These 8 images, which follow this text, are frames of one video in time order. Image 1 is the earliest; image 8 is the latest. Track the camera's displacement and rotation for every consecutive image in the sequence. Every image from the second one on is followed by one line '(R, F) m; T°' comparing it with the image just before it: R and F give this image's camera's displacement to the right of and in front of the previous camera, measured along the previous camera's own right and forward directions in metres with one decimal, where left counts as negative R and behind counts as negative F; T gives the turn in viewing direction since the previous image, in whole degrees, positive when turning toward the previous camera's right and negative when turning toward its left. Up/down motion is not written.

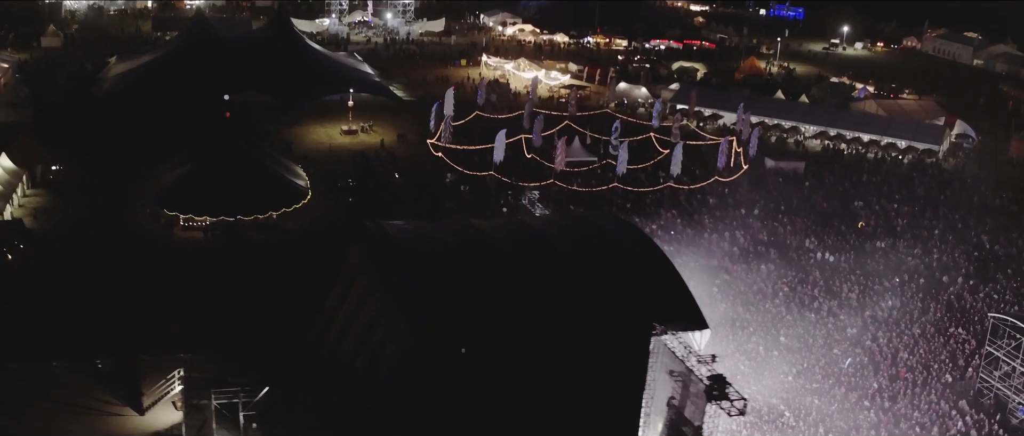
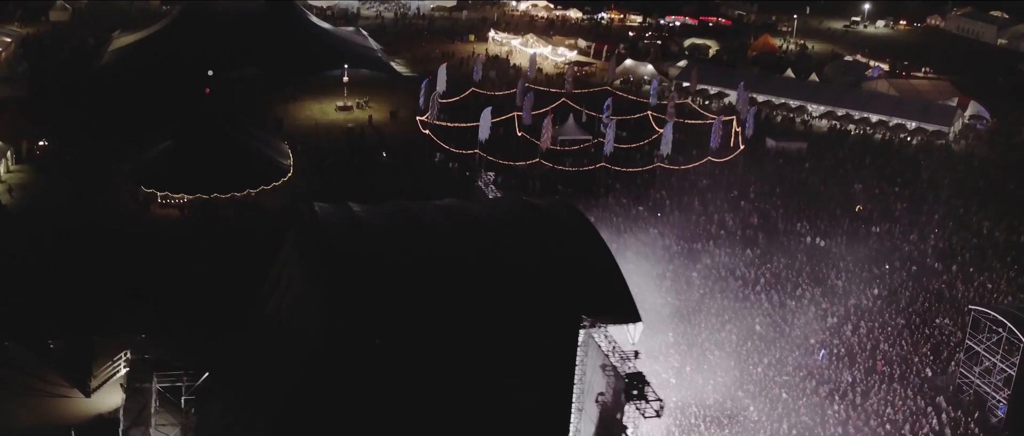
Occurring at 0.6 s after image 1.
(+0.9, +0.6) m; -2°
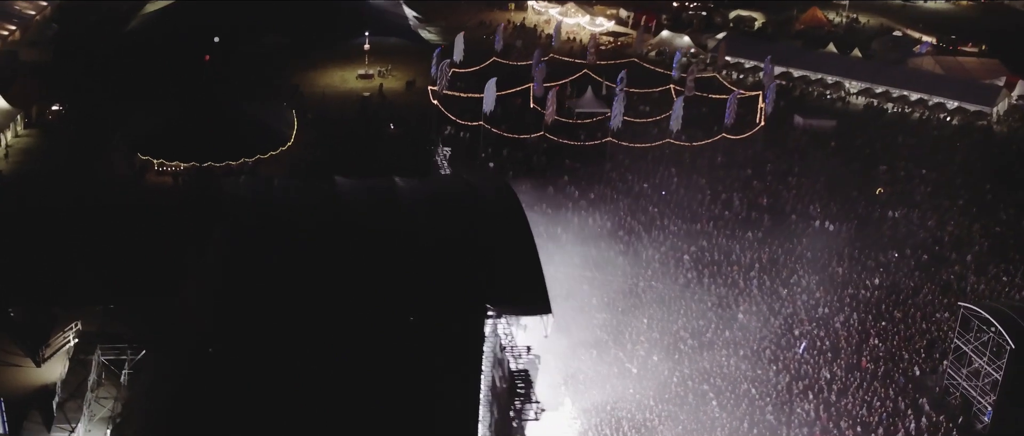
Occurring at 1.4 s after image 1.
(+1.3, +0.7) m; -4°
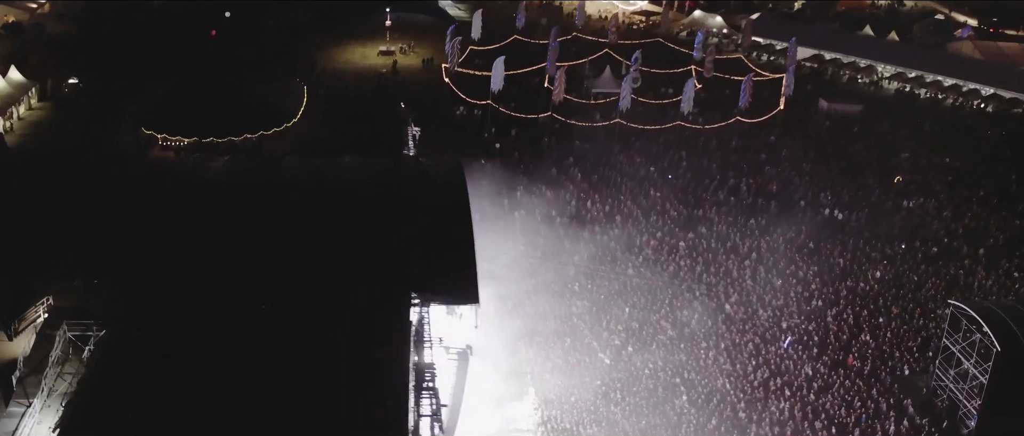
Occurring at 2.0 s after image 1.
(+0.9, +0.4) m; -3°
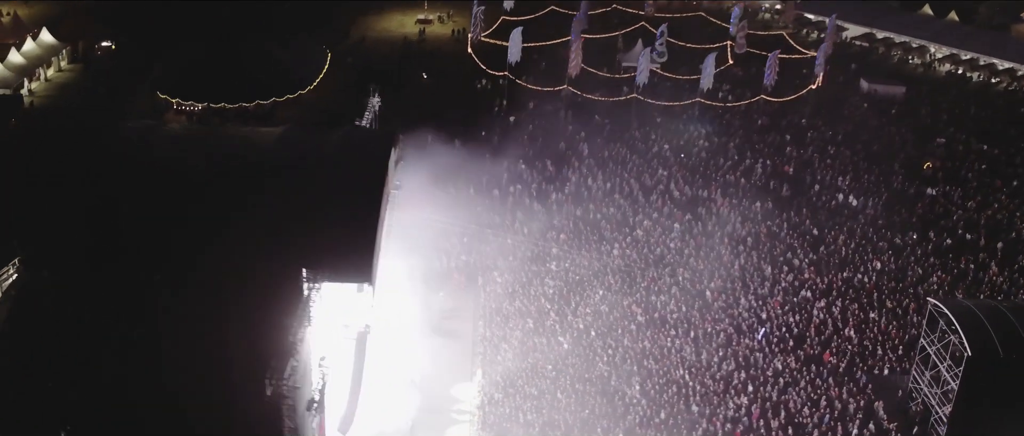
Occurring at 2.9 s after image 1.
(+1.3, +0.5) m; -4°
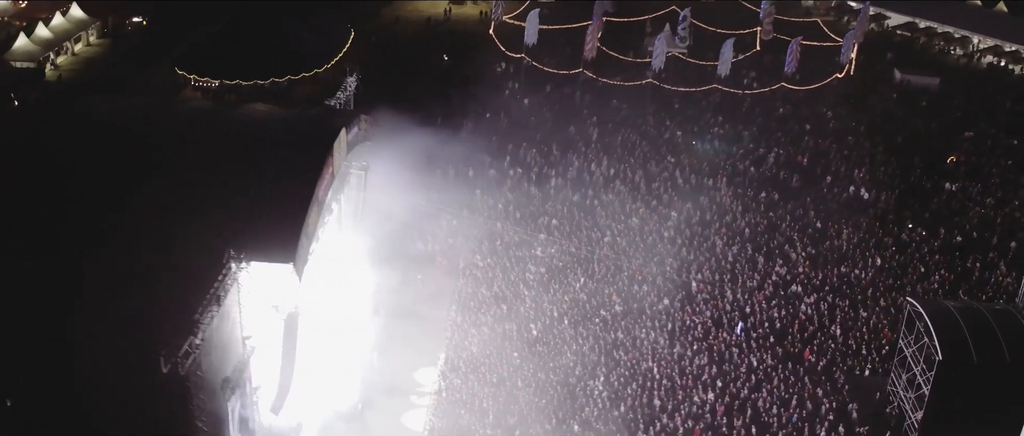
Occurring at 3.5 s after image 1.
(+0.9, +0.3) m; -3°
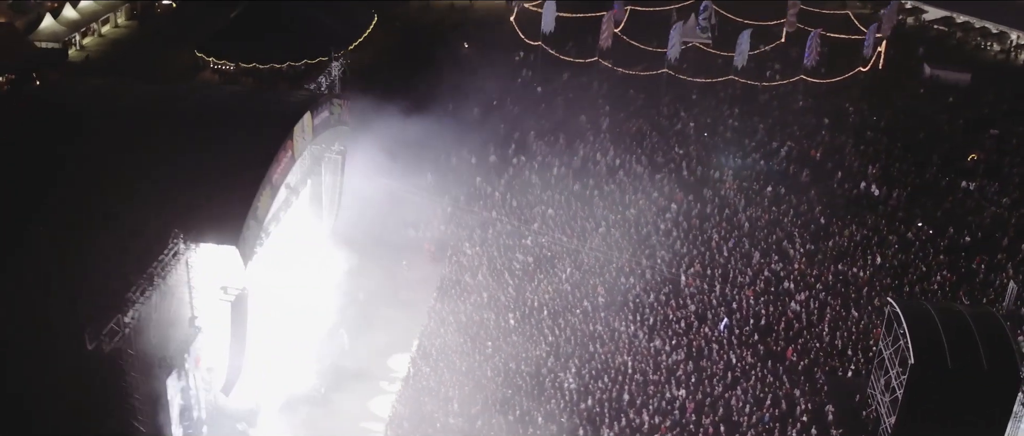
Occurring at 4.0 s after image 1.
(+0.7, +0.2) m; -3°
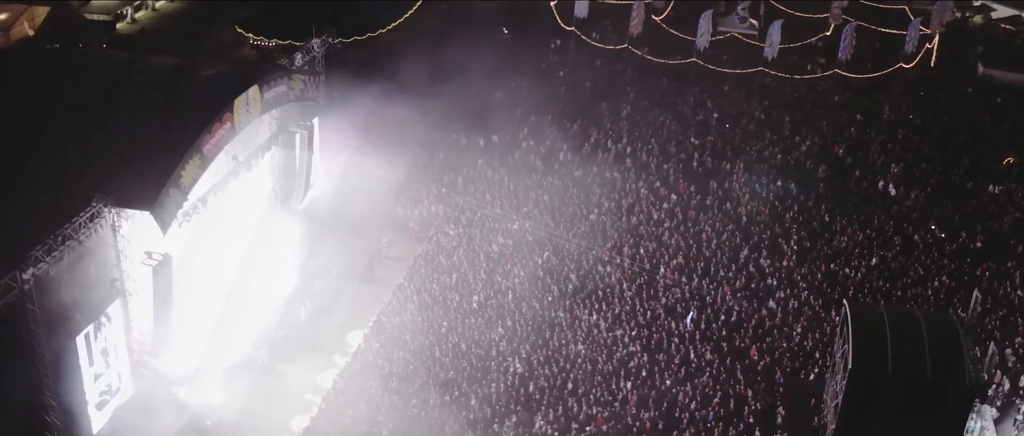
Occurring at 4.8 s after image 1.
(+1.3, +0.2) m; -5°
